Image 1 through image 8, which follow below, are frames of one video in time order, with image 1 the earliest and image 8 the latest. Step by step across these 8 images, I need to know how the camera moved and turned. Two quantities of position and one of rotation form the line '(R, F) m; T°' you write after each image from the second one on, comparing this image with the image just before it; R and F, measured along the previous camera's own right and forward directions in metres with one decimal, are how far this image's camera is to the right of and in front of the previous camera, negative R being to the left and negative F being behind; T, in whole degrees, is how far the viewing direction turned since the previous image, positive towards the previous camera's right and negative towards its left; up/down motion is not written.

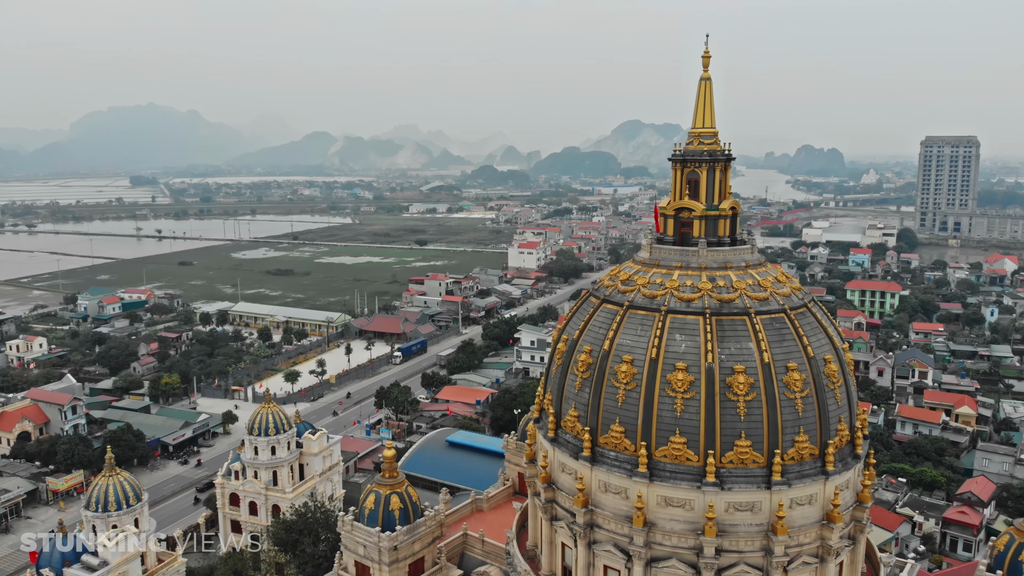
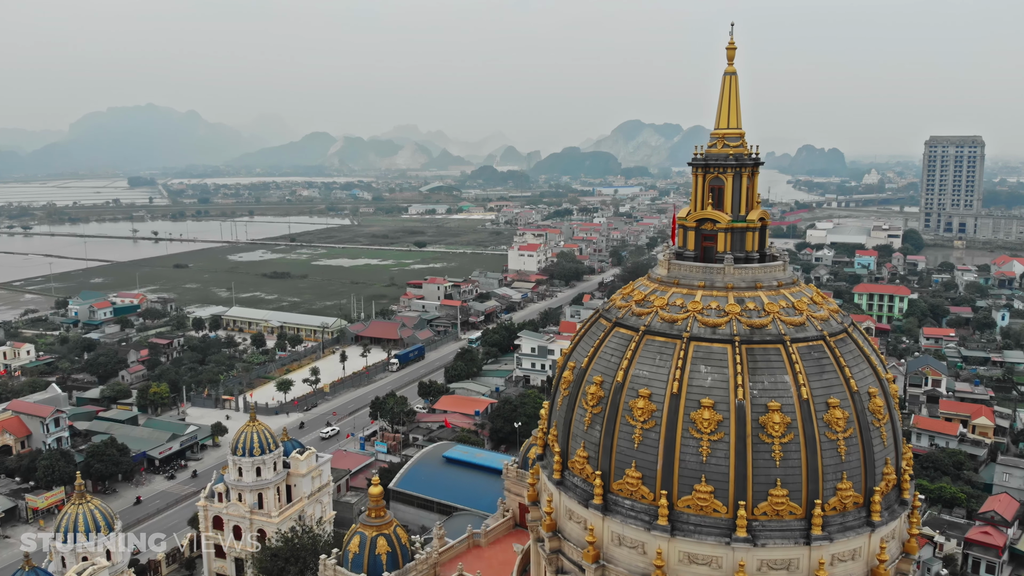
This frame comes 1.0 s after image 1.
(0.0, +0.7) m; 0°
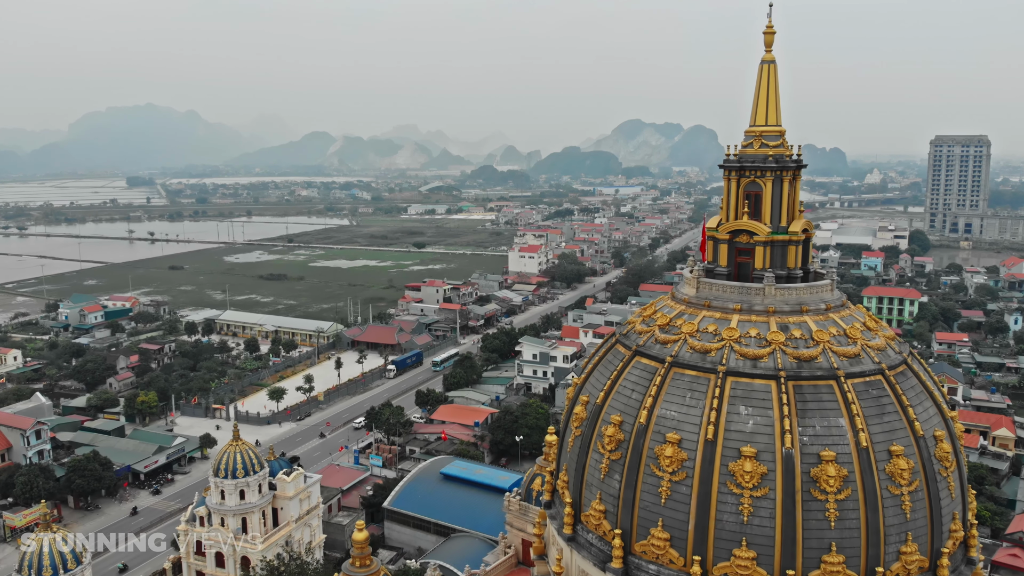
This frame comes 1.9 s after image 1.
(0.0, +0.7) m; 0°
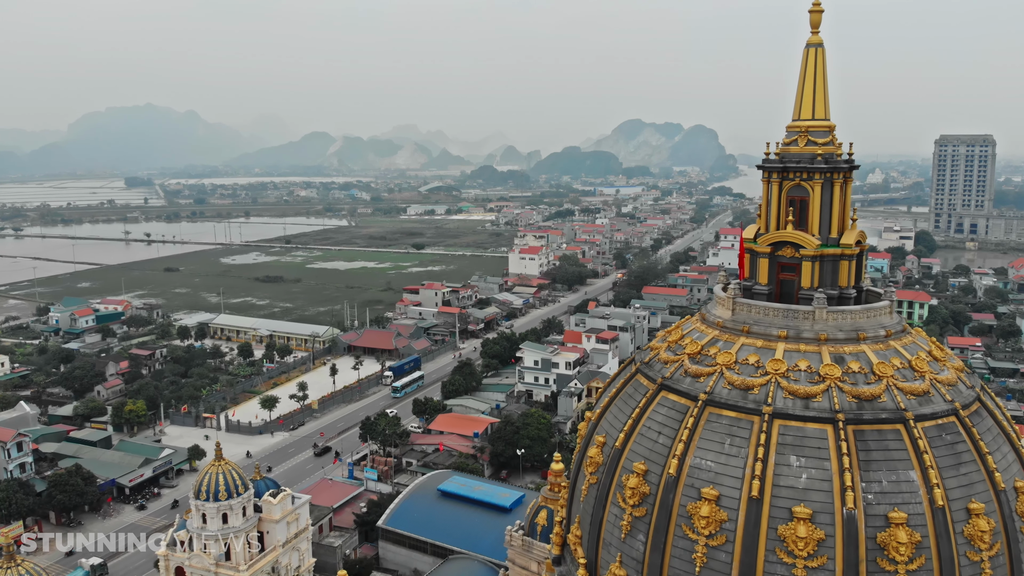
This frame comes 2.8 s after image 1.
(0.0, +0.6) m; 0°
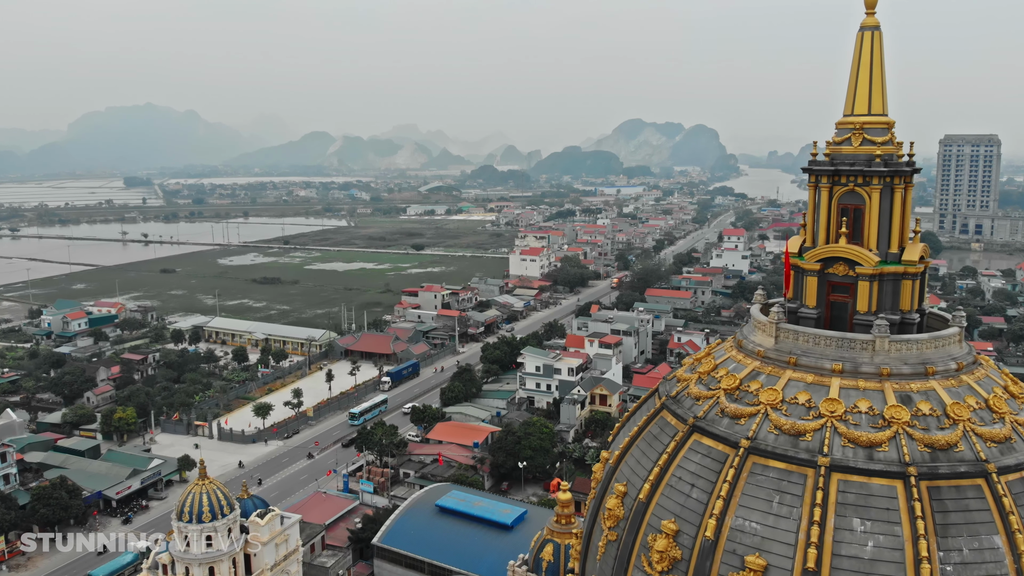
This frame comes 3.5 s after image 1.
(0.0, +0.5) m; 0°
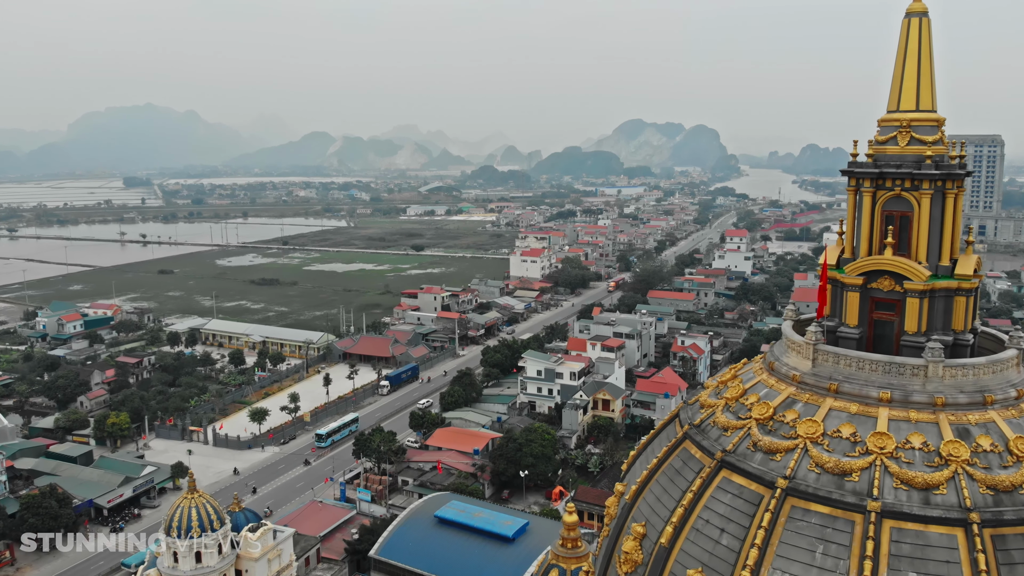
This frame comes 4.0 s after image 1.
(0.0, +0.3) m; 0°
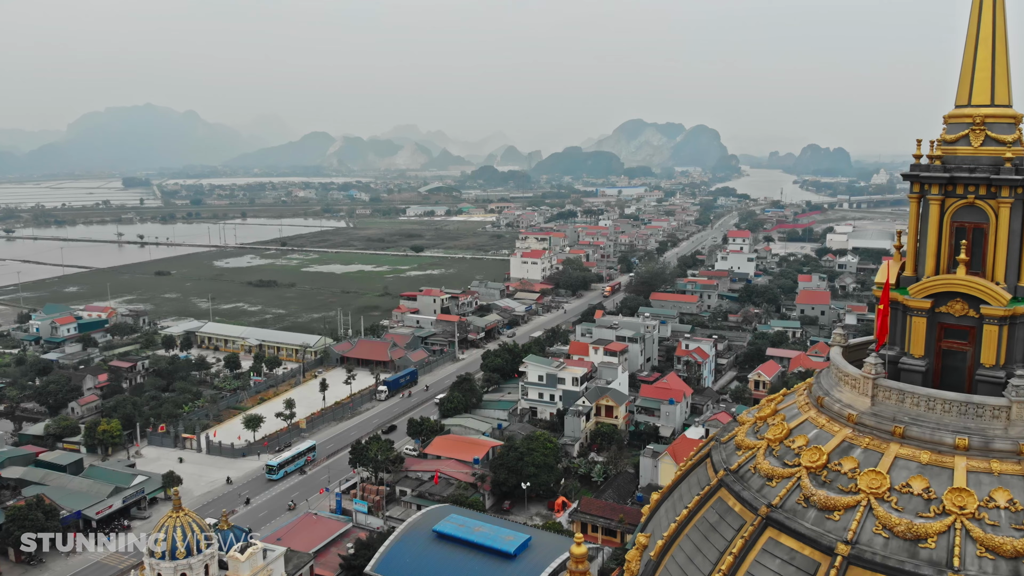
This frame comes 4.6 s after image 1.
(0.0, +0.4) m; 0°
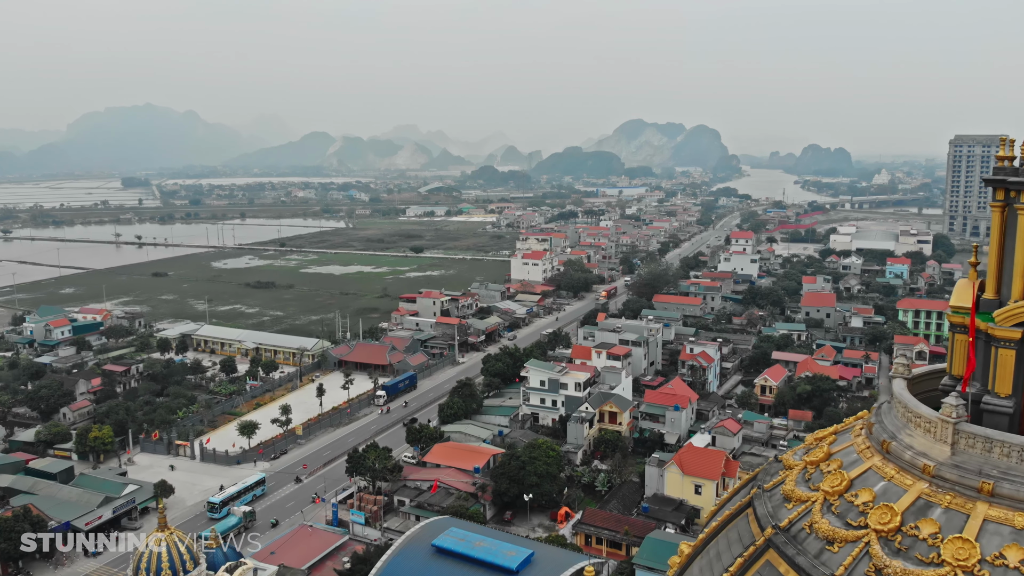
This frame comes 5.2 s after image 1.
(0.0, +0.4) m; 0°
